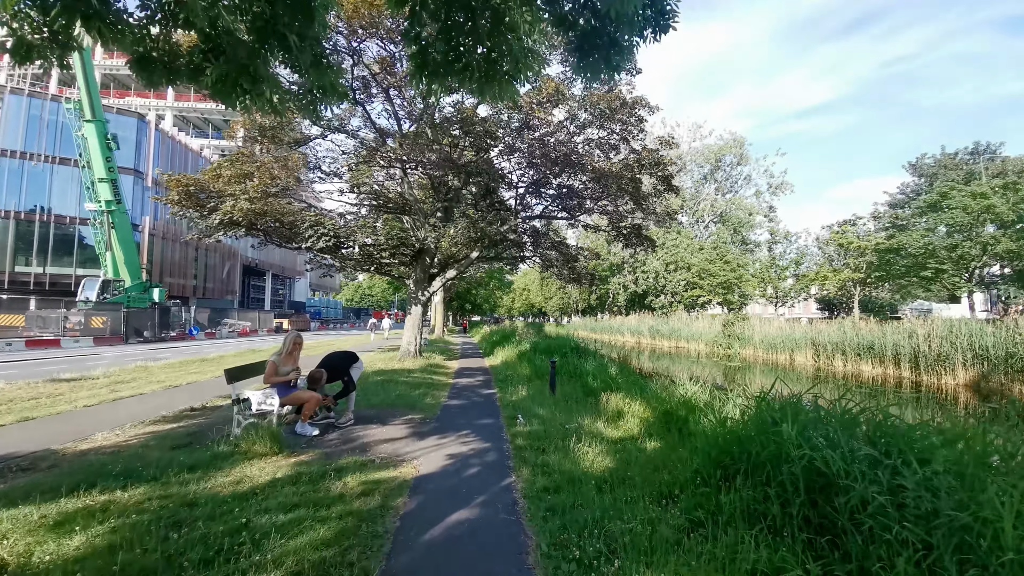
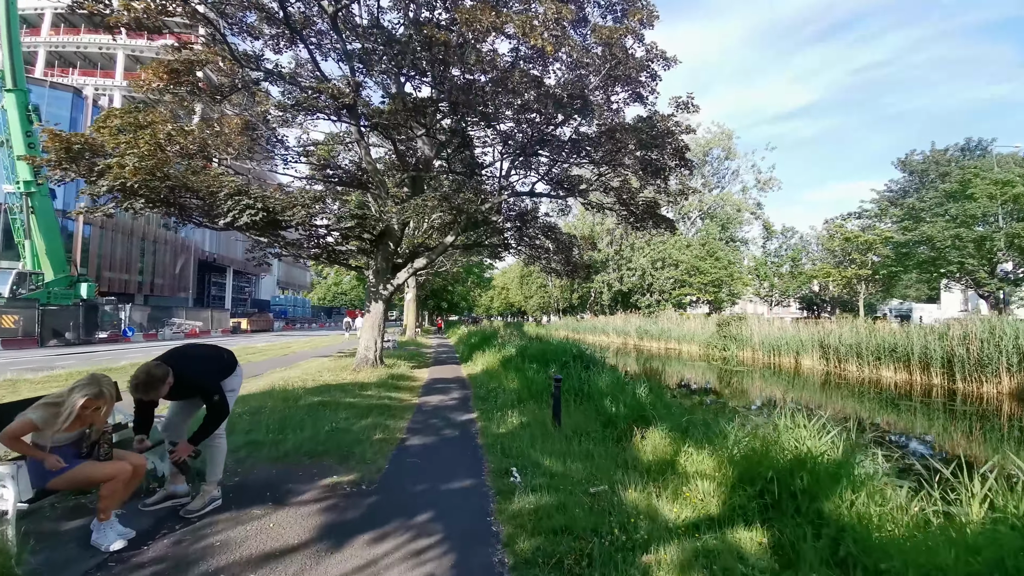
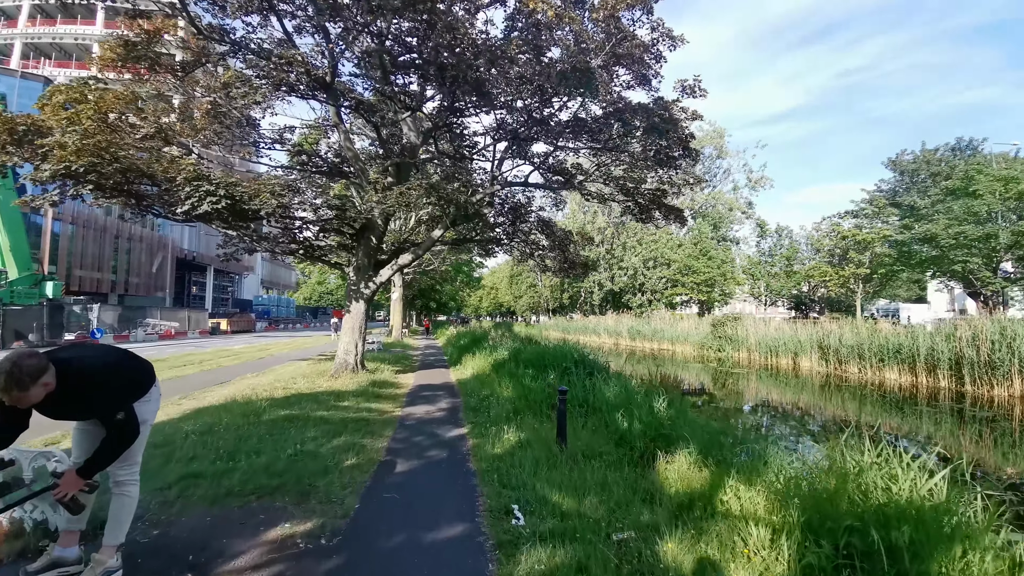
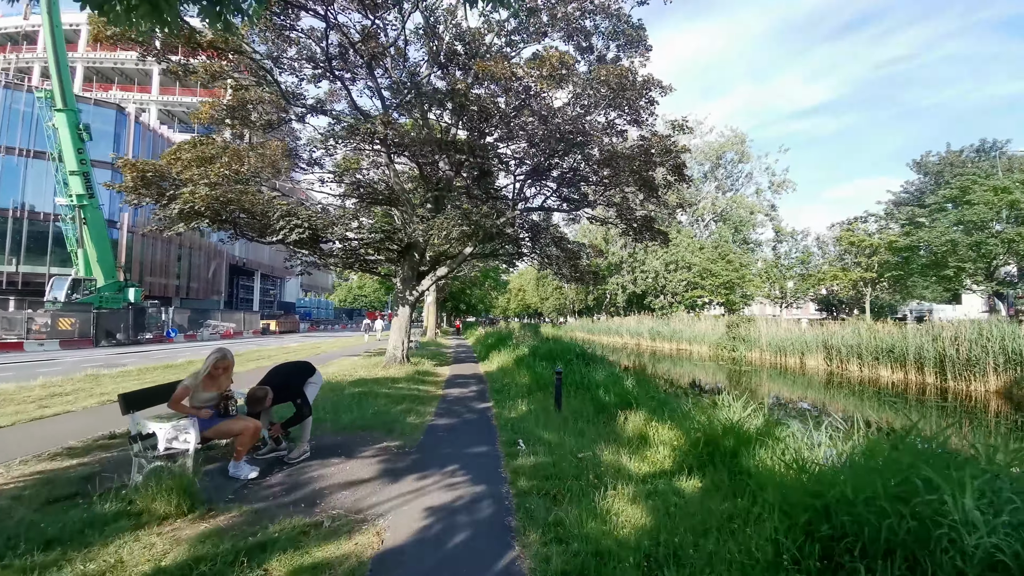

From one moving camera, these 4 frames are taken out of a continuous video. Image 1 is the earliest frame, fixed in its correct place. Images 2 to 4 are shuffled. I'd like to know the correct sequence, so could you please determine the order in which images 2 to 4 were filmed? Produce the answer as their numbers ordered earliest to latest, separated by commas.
4, 2, 3
